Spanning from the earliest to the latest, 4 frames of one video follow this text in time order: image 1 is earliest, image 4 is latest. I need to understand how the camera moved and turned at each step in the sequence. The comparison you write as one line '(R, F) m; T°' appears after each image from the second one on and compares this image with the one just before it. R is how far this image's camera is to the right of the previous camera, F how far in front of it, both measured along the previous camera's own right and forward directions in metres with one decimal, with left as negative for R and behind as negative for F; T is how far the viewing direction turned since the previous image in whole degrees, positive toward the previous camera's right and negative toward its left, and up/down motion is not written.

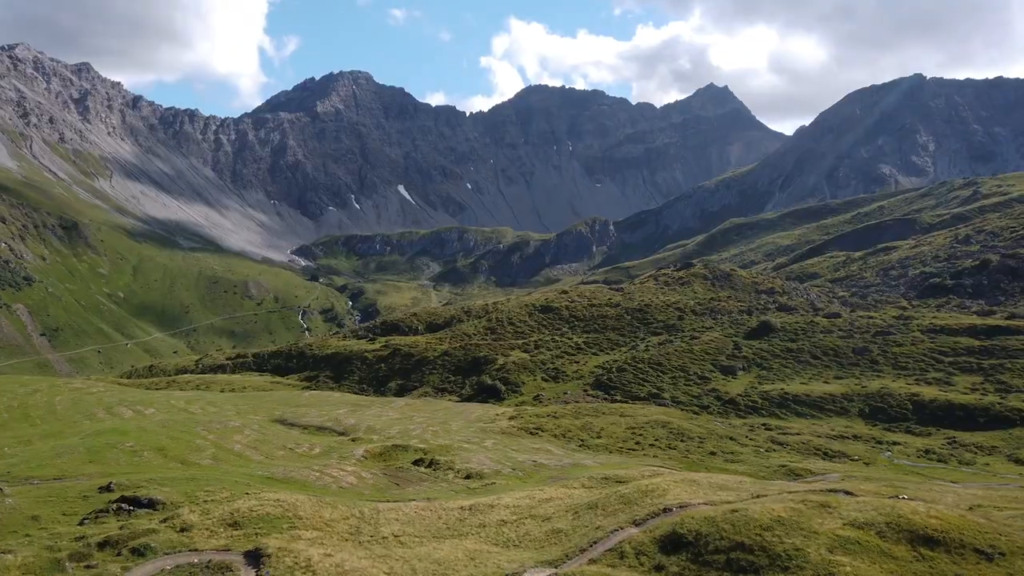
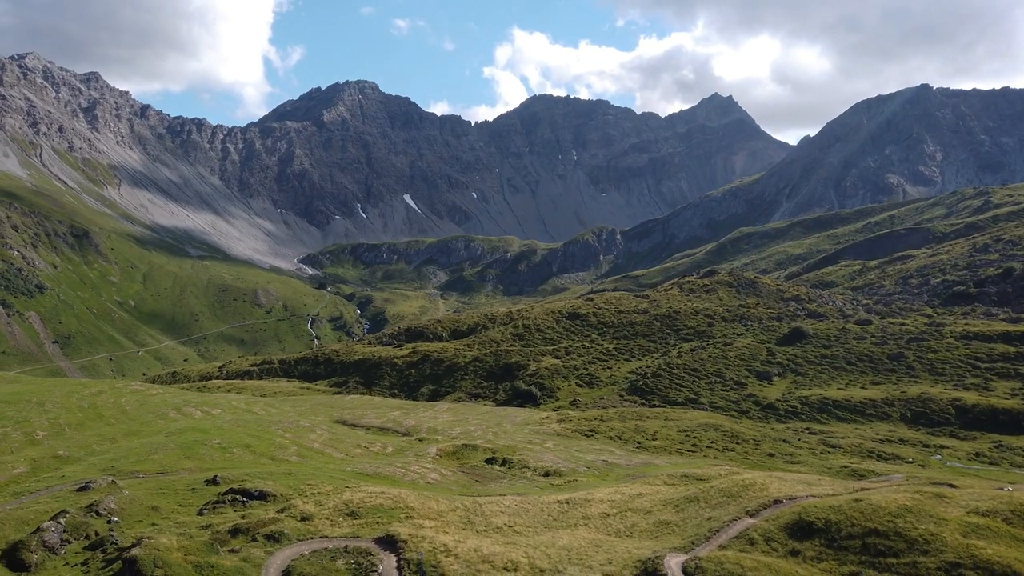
(-7.4, -1.4) m; -1°
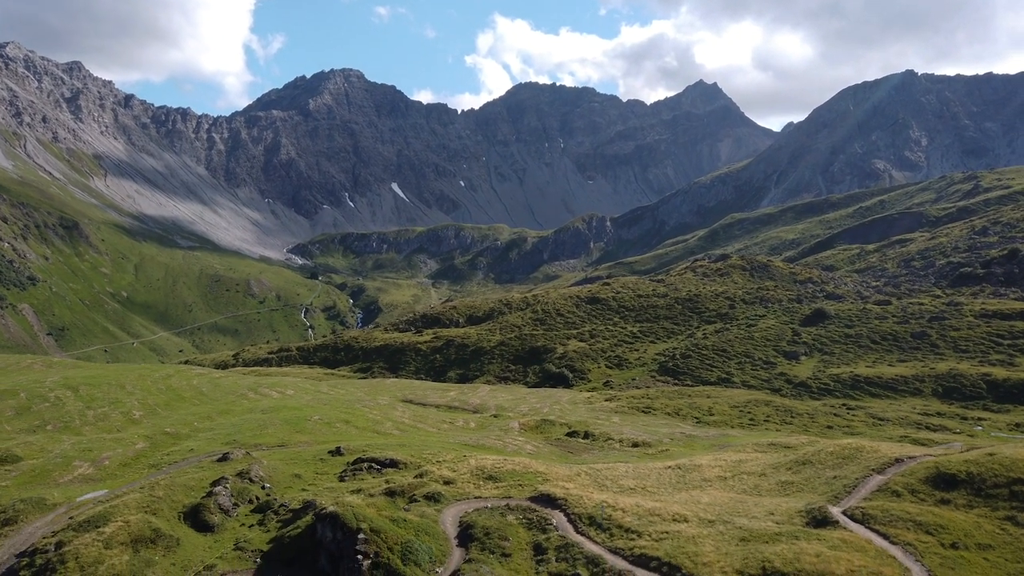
(-10.4, -1.8) m; +1°
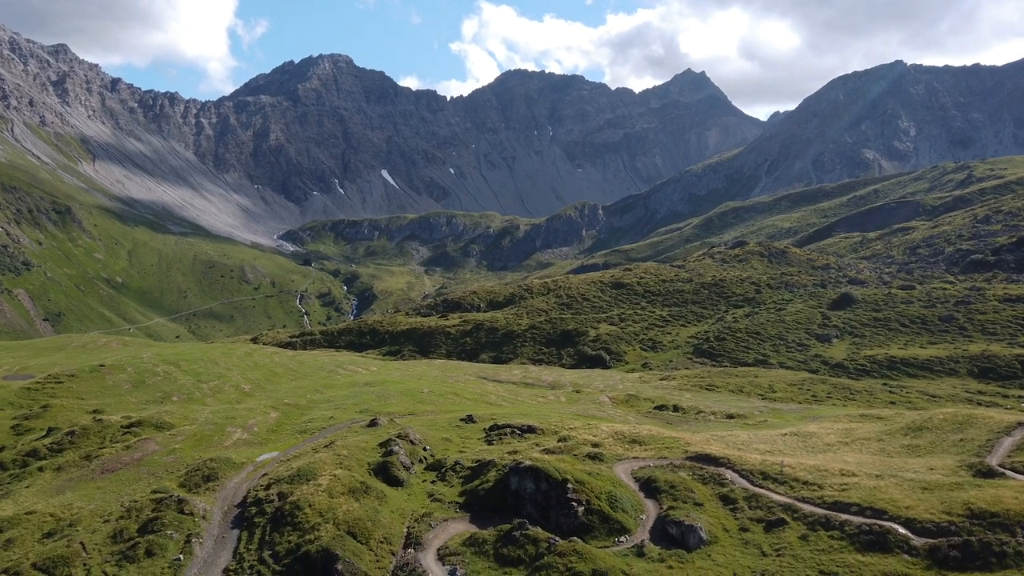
(-12.1, -2.2) m; +1°
